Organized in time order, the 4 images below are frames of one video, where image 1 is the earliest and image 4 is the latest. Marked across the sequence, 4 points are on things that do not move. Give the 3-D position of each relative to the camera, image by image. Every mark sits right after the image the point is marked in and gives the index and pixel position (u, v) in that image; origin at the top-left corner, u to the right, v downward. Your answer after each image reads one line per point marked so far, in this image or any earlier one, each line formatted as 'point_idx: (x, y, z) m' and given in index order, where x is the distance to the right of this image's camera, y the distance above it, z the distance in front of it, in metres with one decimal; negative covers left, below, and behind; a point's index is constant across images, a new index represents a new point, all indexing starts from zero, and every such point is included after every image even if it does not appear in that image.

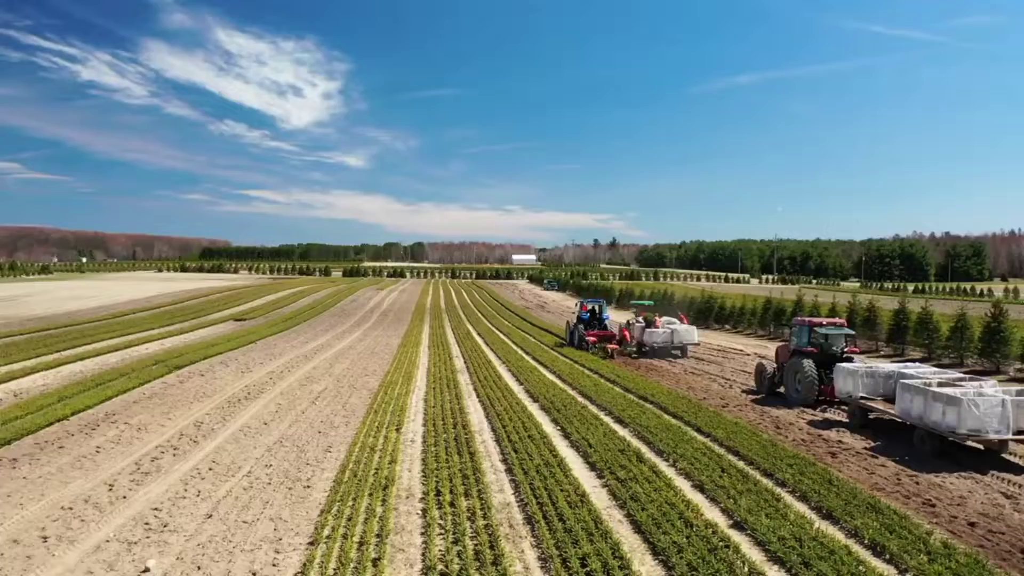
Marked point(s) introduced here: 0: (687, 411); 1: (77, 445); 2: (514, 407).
0: (+3.4, -2.4, +12.3) m
1: (-7.4, -2.7, +10.8) m
2: (0.0, -2.4, +12.7) m
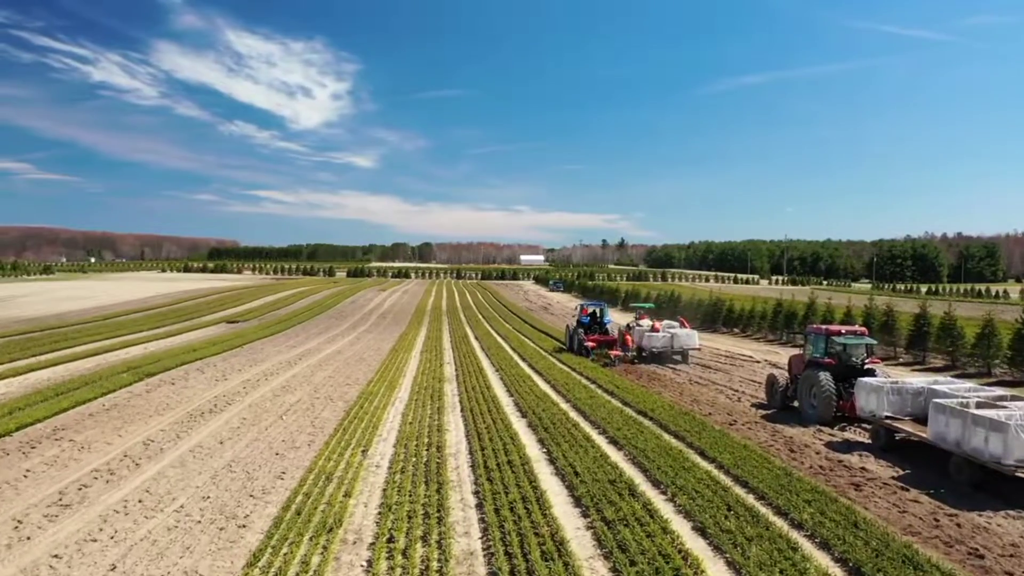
0: (+3.1, -2.5, +11.1) m
1: (-7.7, -2.7, +9.7) m
2: (-0.3, -2.5, +11.5) m
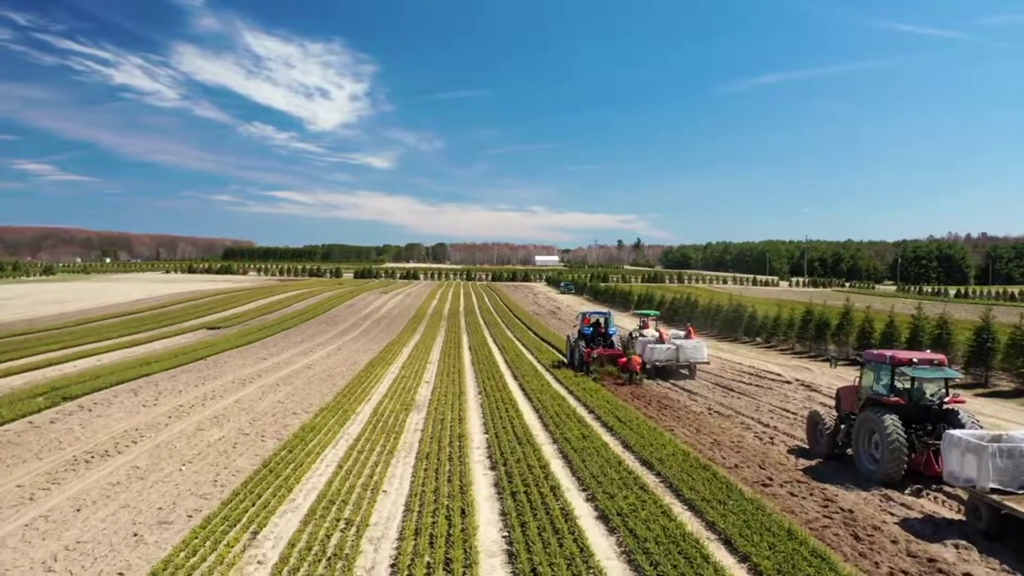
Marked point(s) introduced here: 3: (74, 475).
0: (+2.5, -2.7, +8.1) m
1: (-8.3, -2.9, +7.0) m
2: (-0.8, -2.7, +8.6) m
3: (-6.6, -2.8, +9.6) m
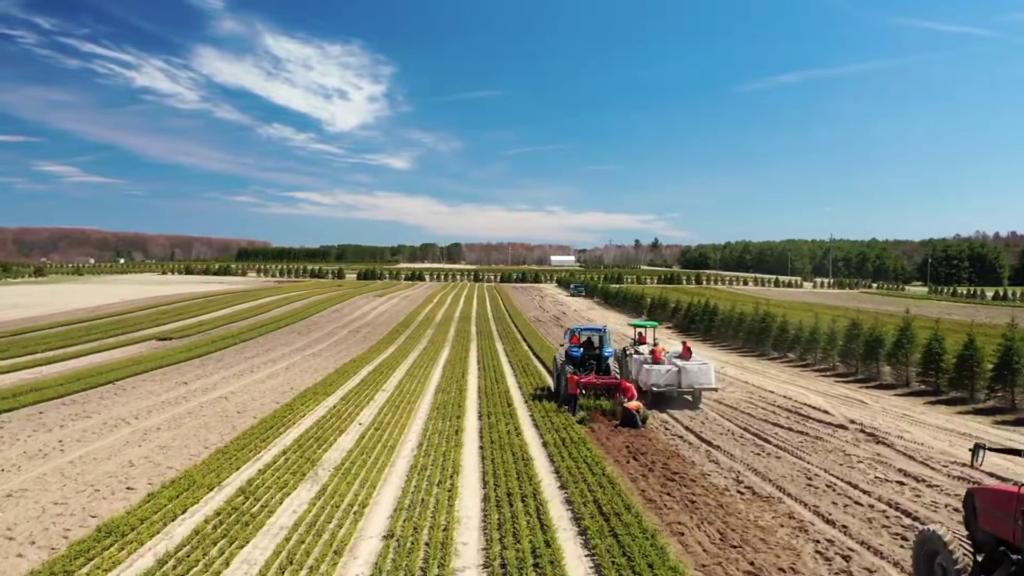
0: (+1.4, -2.9, +3.7) m
1: (-9.4, -3.2, +2.9) m
2: (-1.9, -2.9, +4.3) m
3: (-7.6, -3.0, +5.4) m
